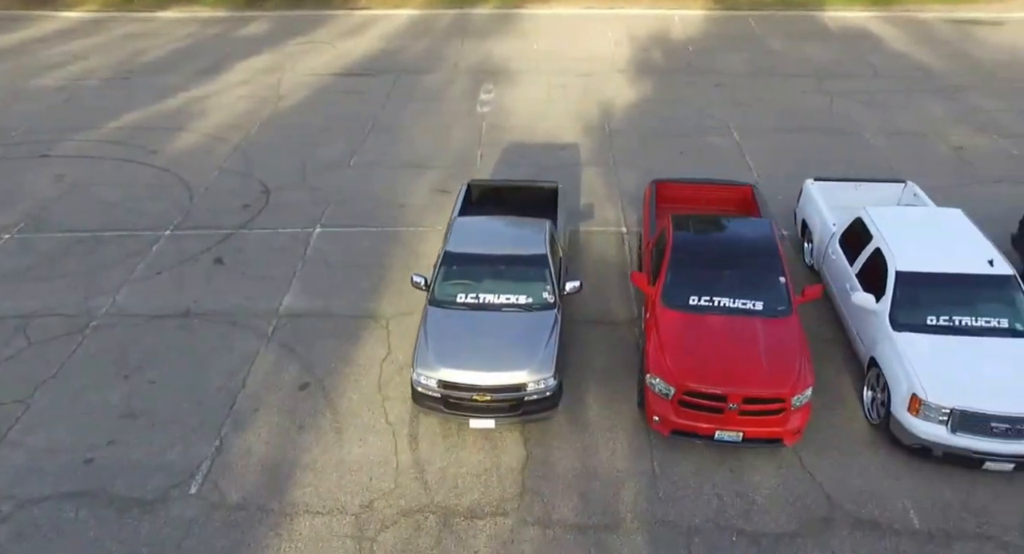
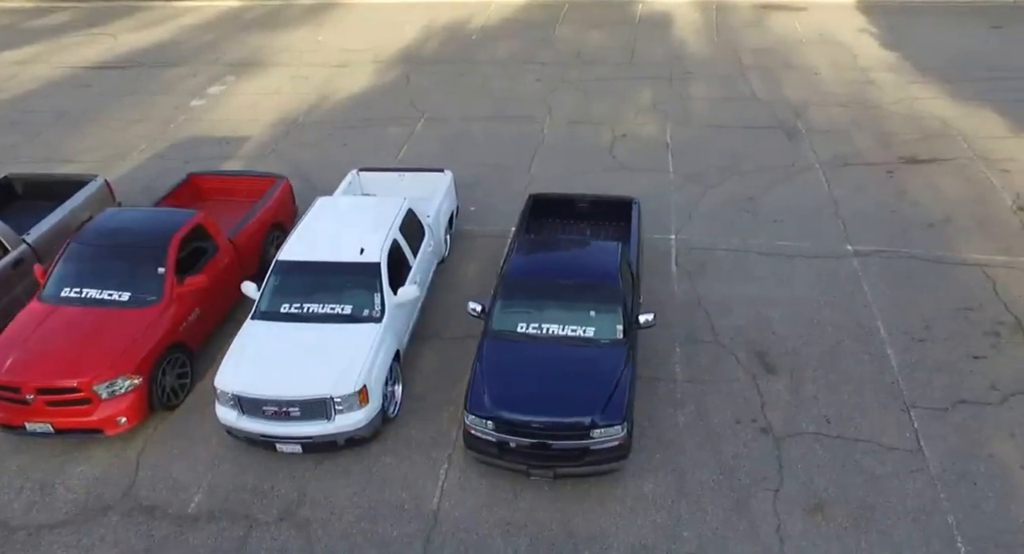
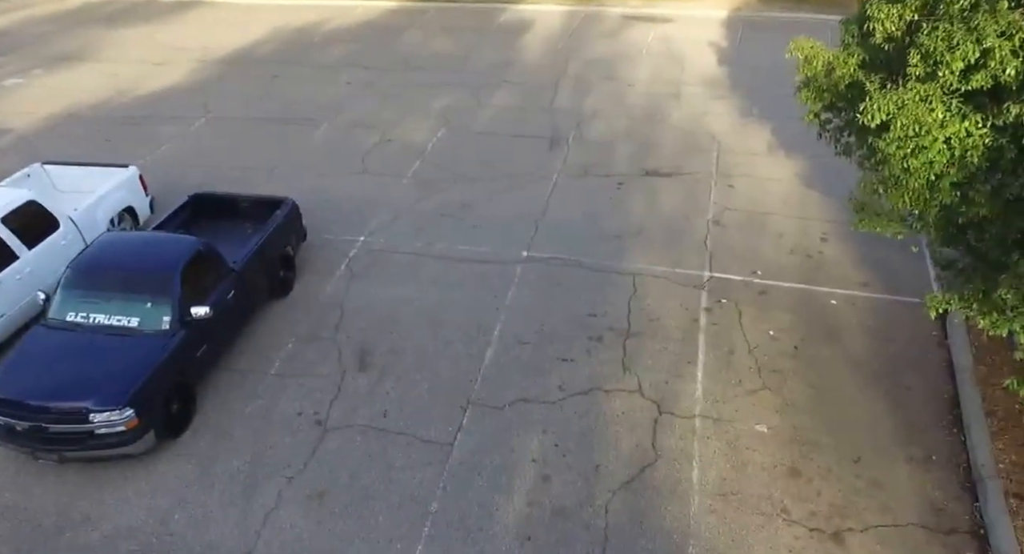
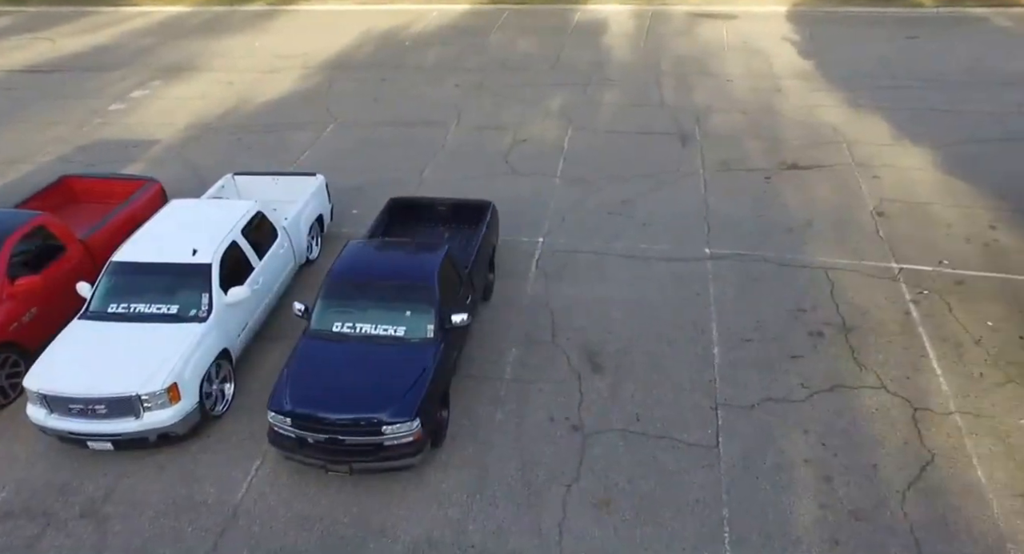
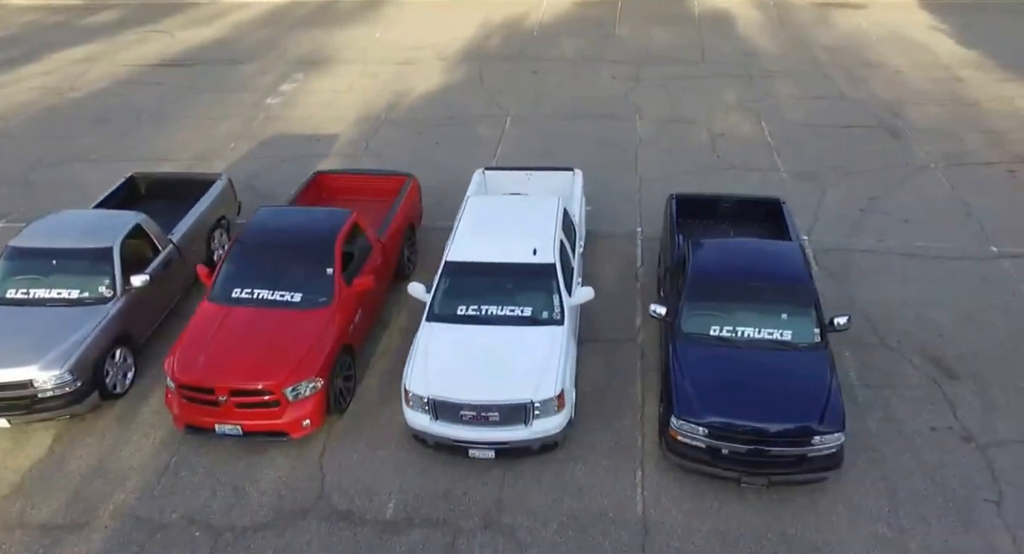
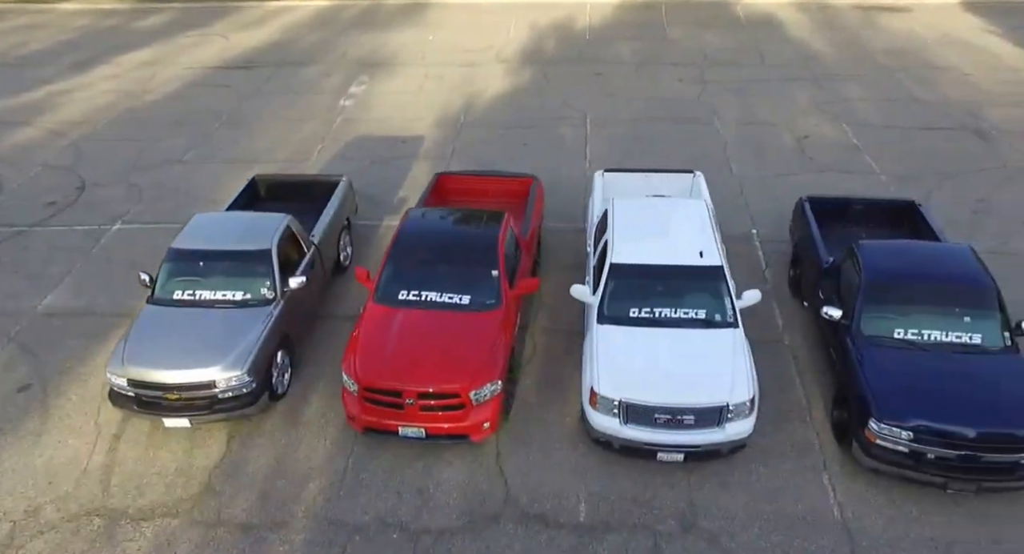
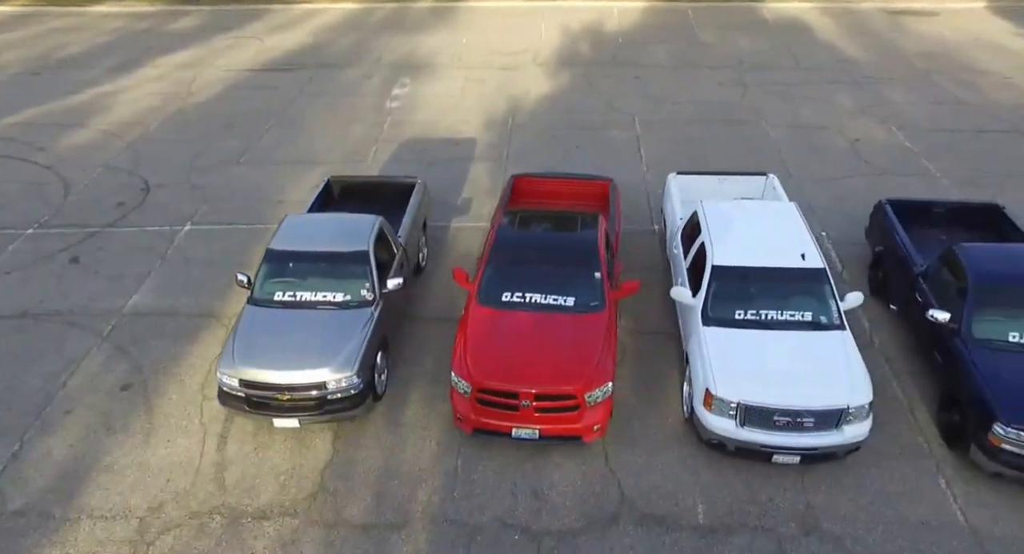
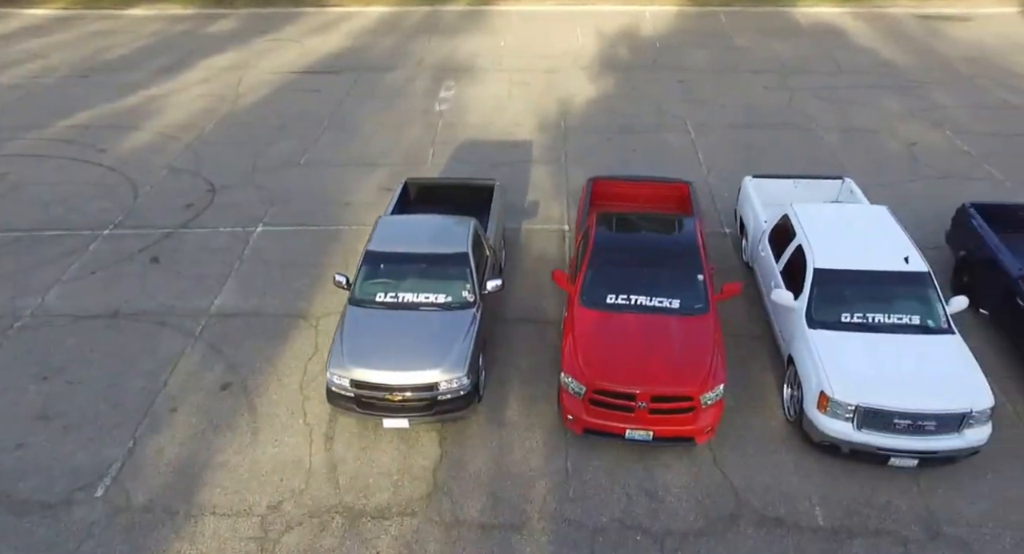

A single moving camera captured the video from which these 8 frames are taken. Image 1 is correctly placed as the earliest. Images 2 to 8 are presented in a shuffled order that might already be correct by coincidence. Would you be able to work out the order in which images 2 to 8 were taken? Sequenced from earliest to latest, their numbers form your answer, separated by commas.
8, 7, 6, 5, 2, 4, 3
